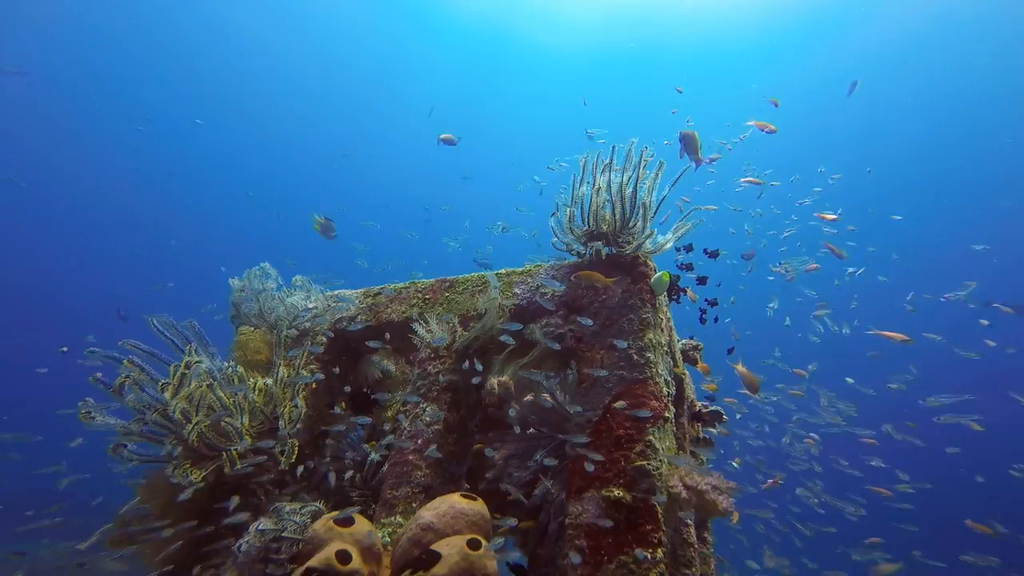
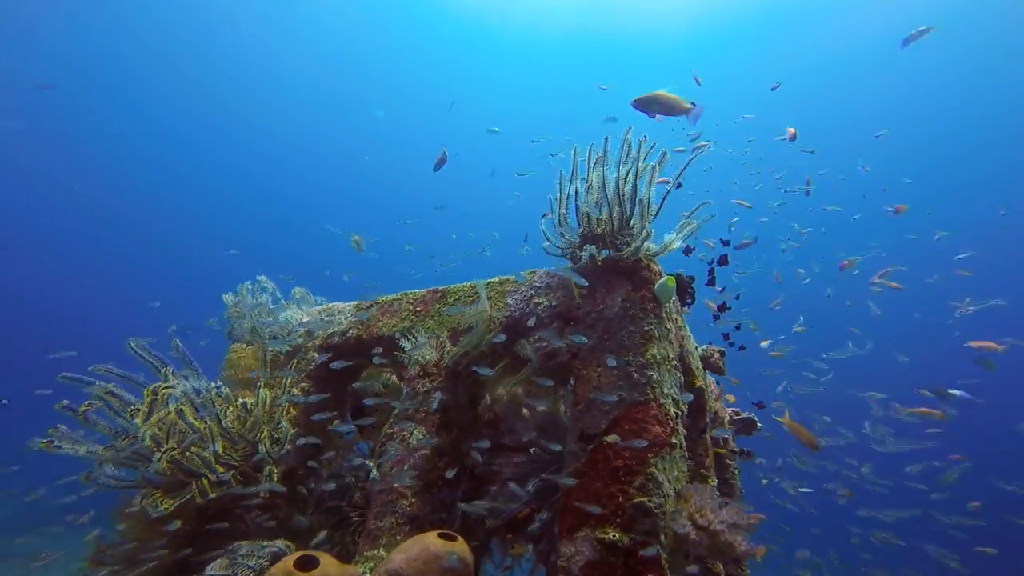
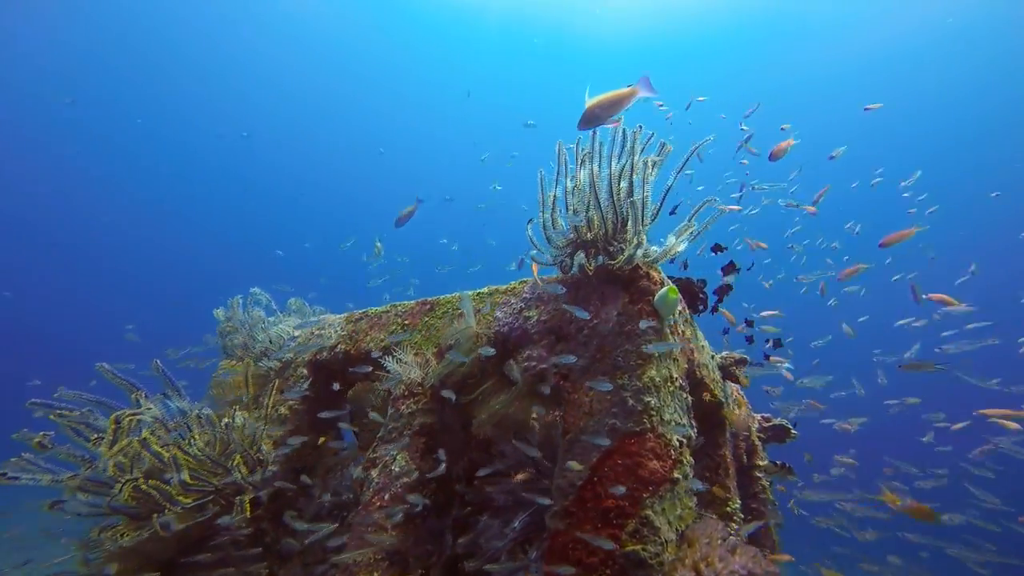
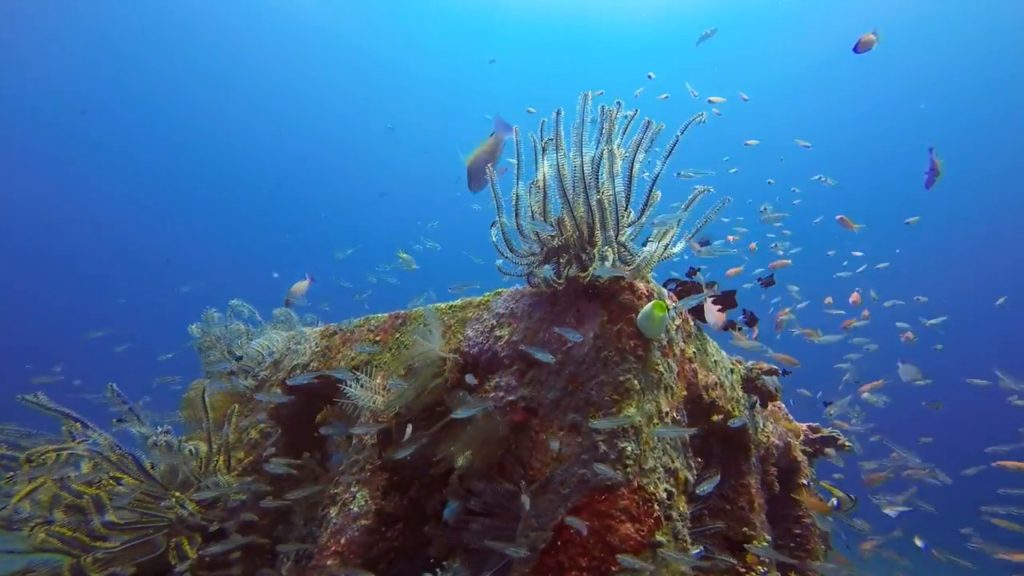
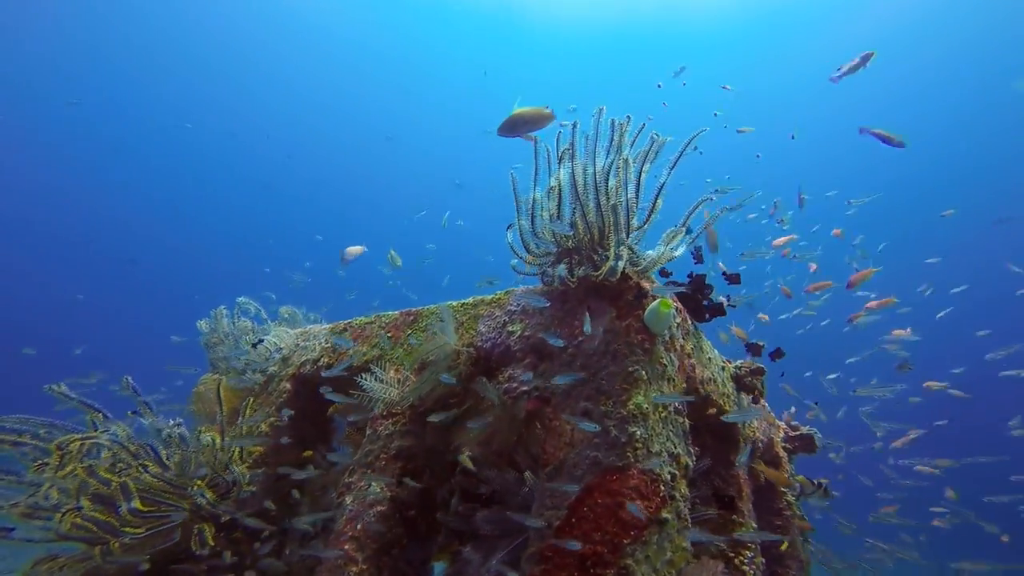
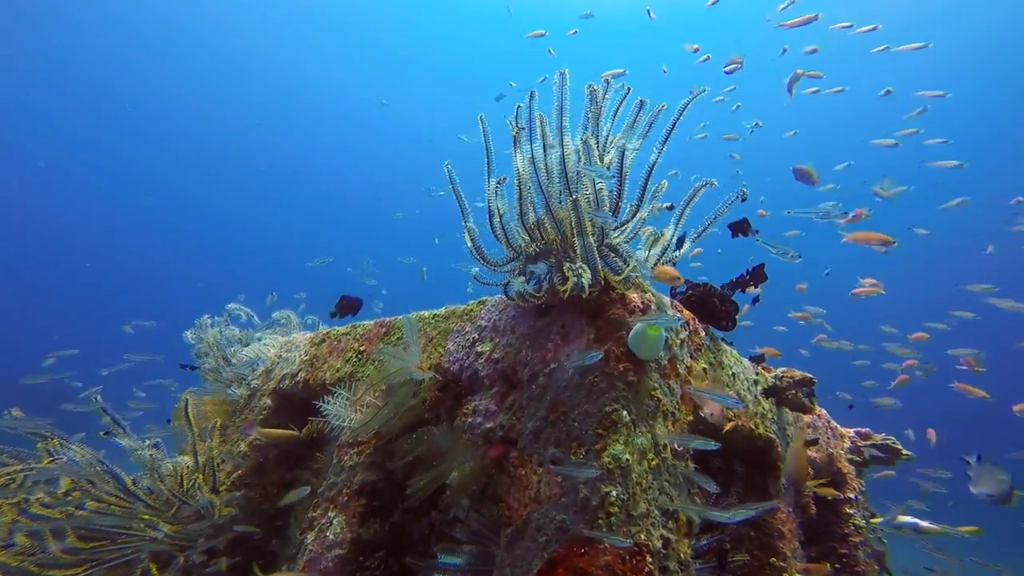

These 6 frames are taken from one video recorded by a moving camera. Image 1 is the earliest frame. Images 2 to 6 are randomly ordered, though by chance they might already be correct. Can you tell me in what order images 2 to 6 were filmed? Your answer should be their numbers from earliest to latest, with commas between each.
2, 3, 5, 4, 6
